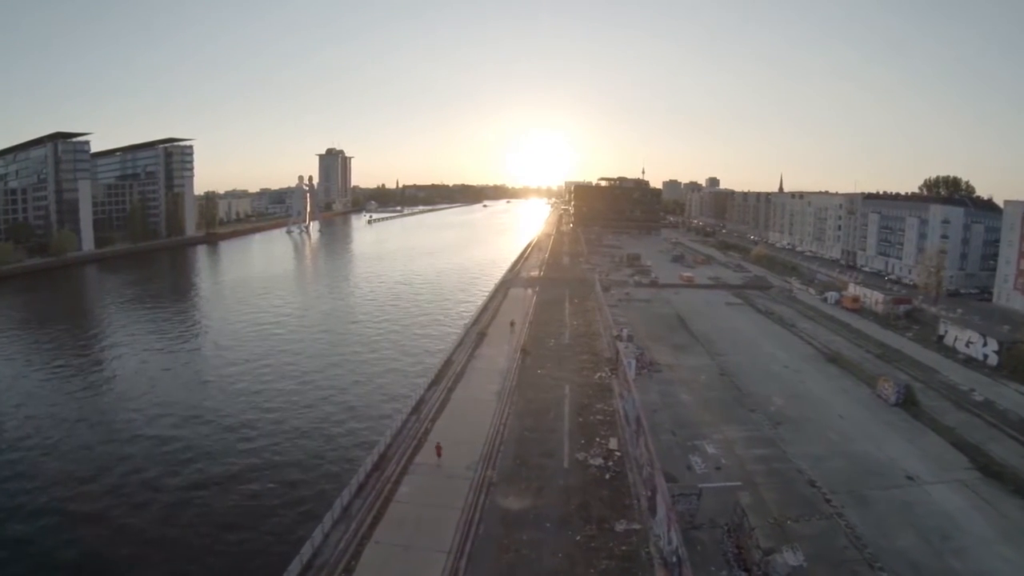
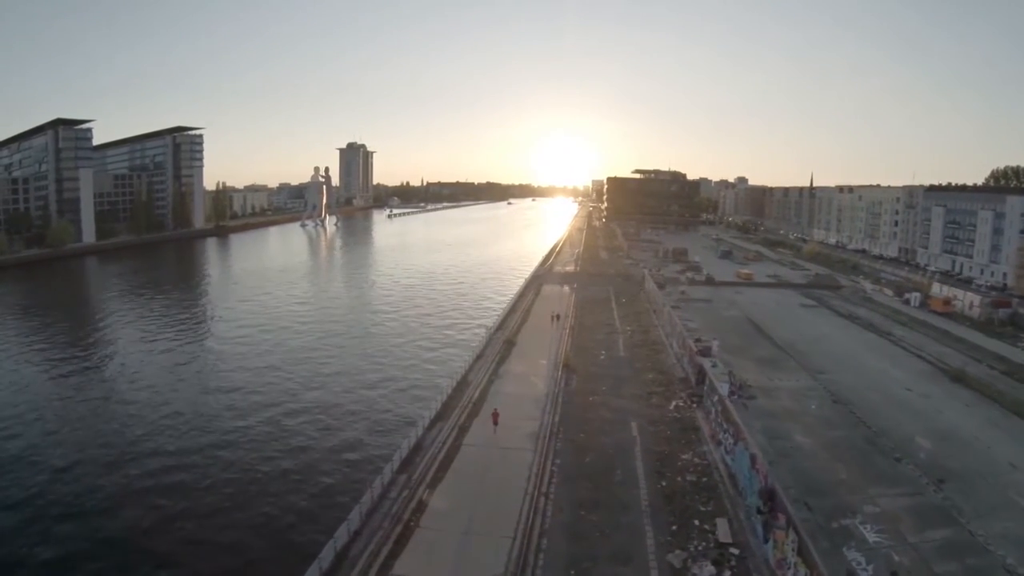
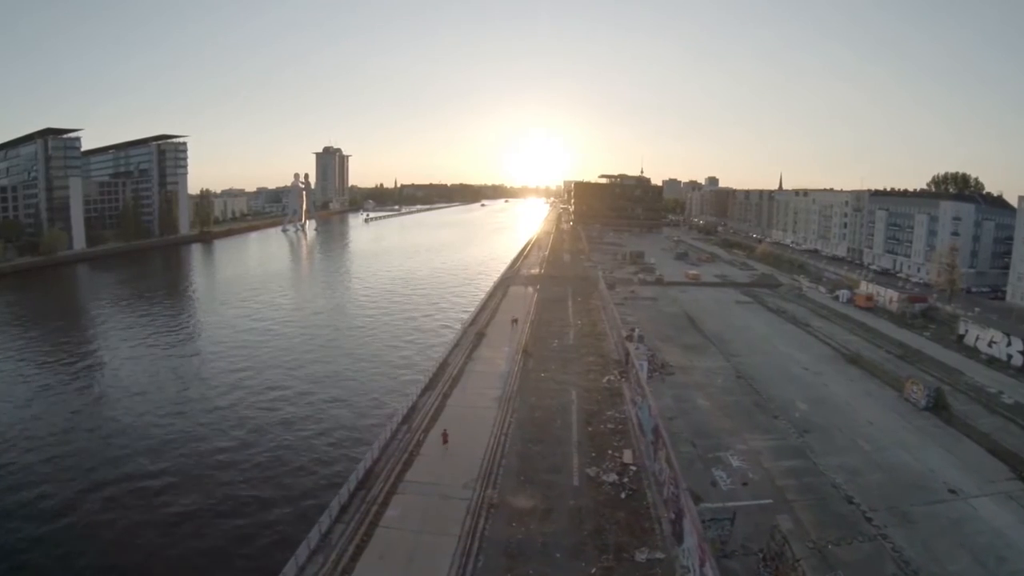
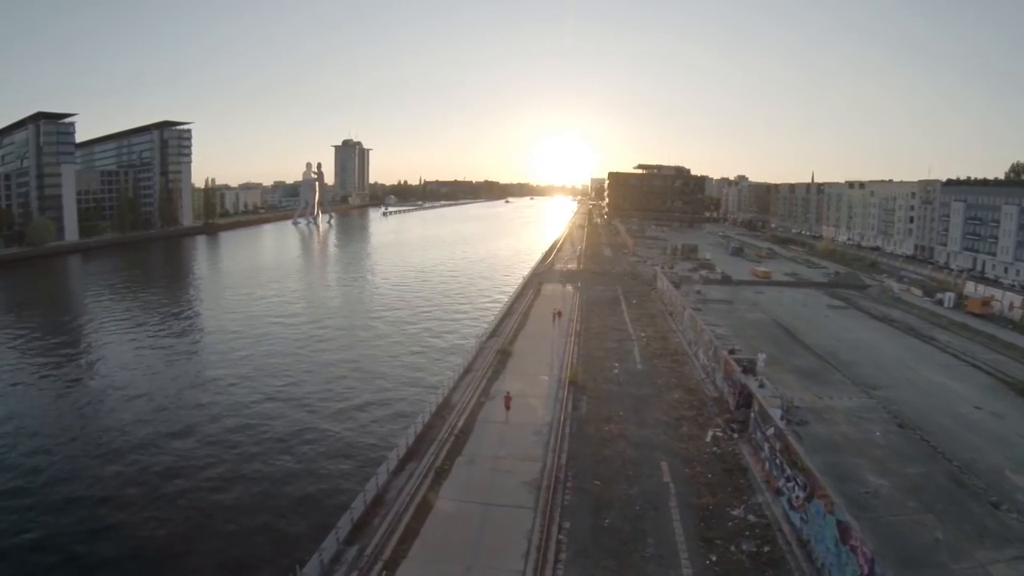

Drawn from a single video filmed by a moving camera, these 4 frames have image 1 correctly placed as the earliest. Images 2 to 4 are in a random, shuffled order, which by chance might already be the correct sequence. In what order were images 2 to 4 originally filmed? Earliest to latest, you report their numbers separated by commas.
3, 2, 4
